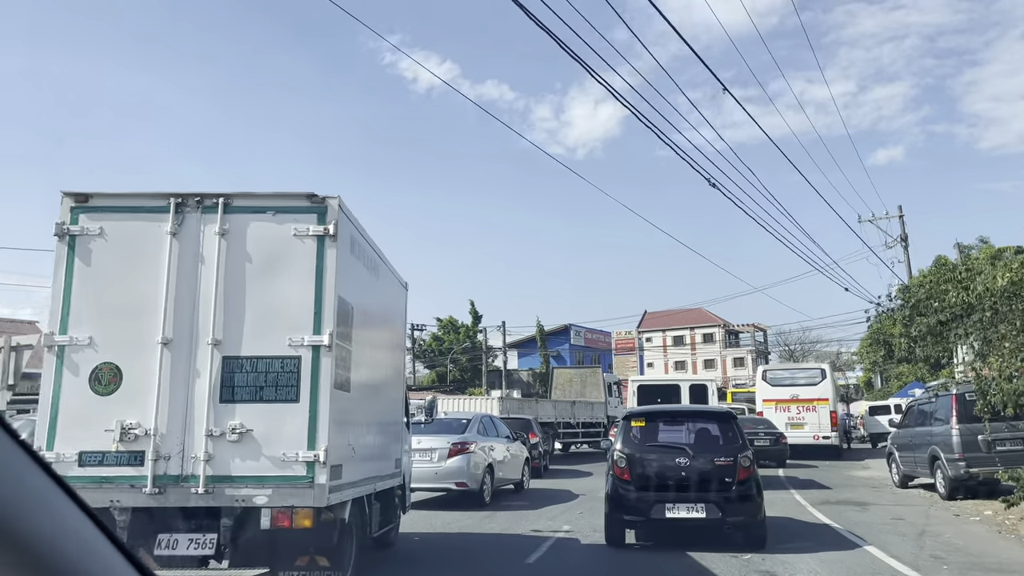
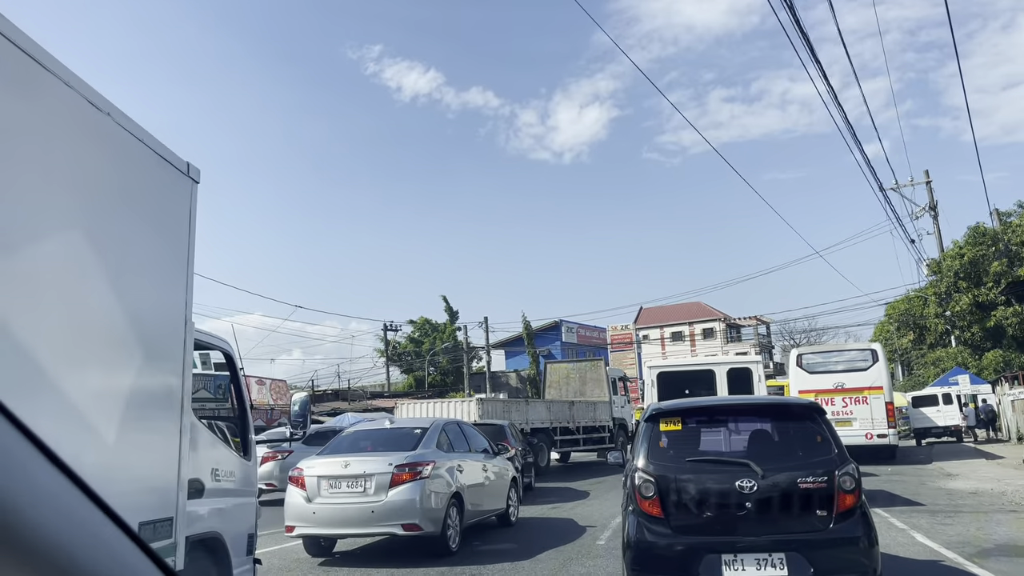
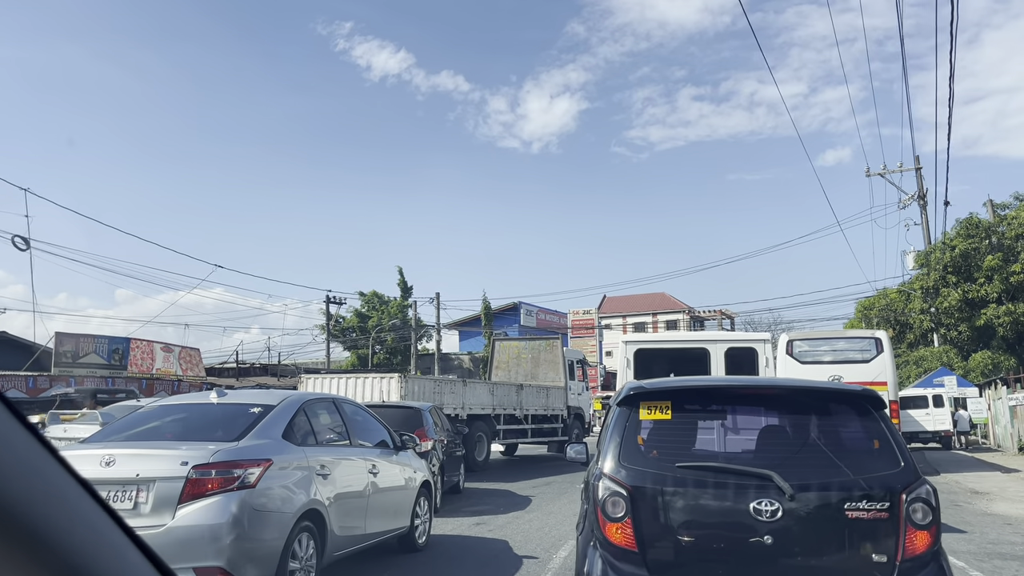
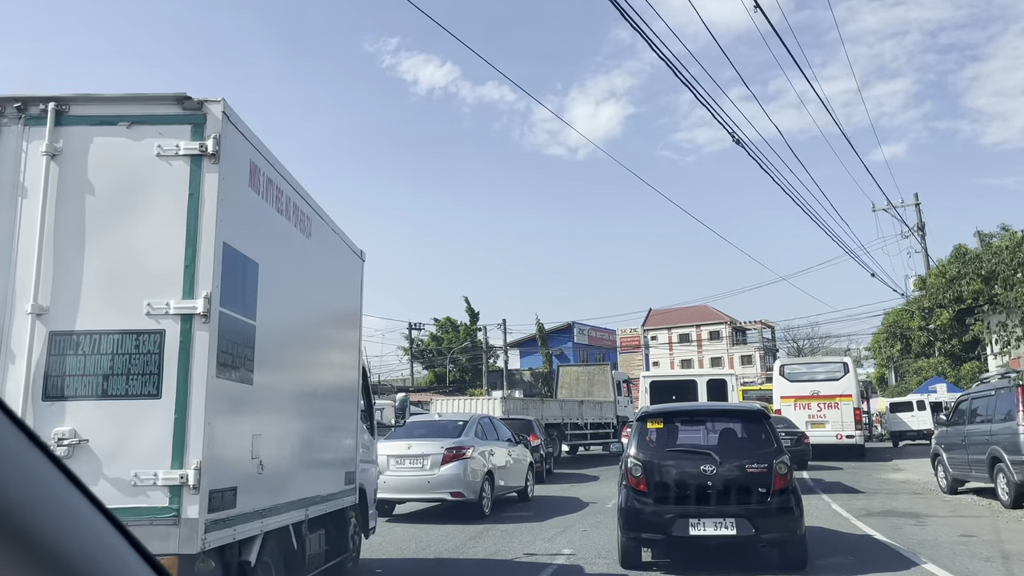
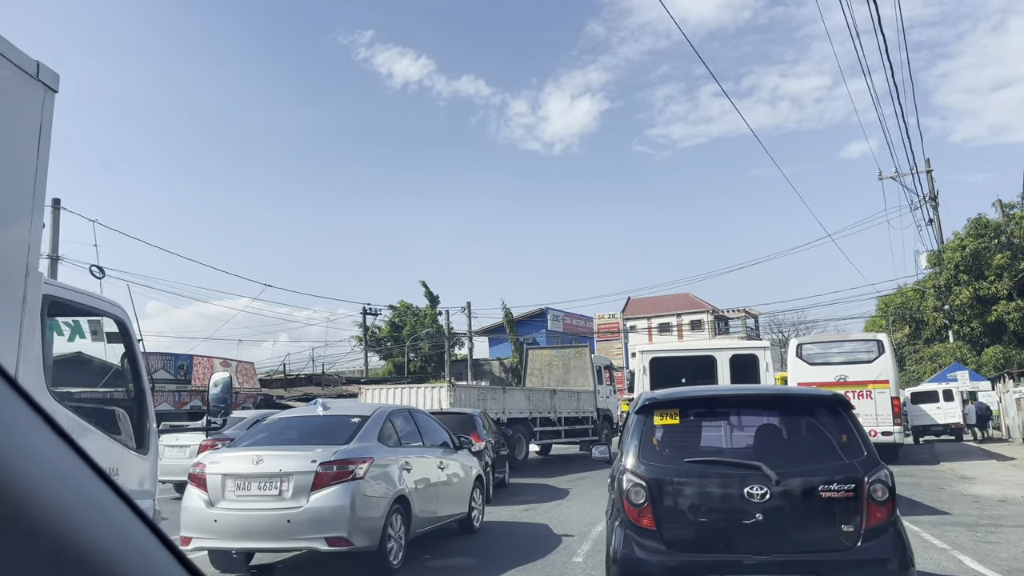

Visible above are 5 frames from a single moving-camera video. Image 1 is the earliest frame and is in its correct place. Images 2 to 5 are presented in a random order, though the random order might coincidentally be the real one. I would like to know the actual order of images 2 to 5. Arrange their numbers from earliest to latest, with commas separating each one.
4, 2, 5, 3
